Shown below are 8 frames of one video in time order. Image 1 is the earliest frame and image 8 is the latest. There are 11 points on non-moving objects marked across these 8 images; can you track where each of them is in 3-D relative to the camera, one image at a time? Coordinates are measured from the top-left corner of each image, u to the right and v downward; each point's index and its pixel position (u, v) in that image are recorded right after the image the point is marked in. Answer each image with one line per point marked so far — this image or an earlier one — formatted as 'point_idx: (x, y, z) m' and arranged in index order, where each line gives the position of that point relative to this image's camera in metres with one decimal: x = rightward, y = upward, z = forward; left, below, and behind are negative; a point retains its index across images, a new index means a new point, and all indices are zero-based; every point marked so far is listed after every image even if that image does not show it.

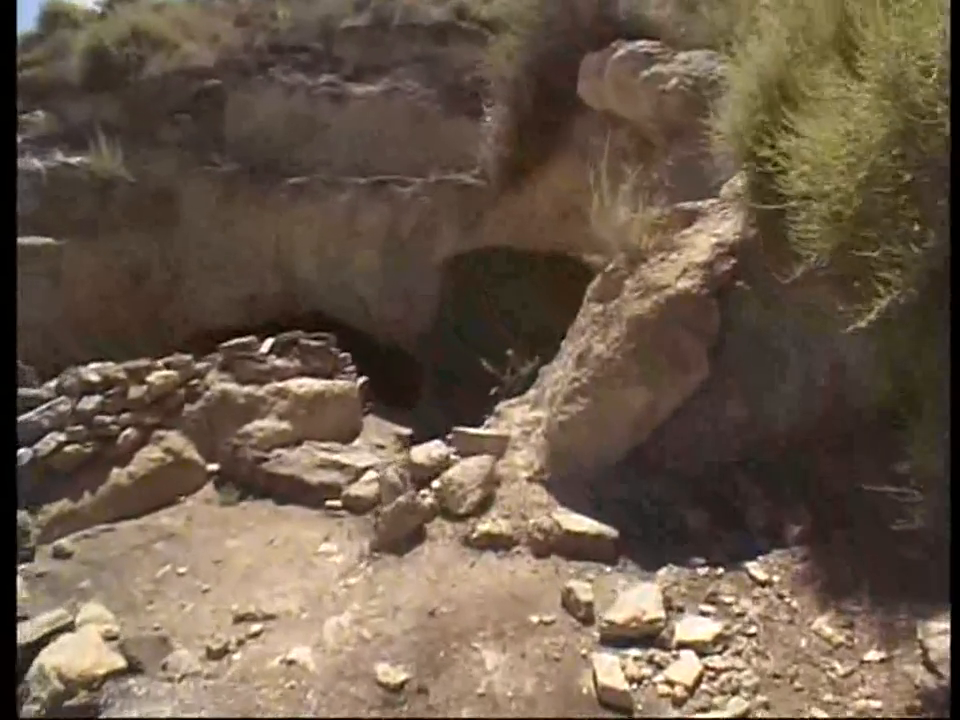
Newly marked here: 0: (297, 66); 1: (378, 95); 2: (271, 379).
0: (-1.6, +2.7, +6.5) m
1: (-0.9, +2.4, +6.1) m
2: (-1.2, -0.1, +4.0) m
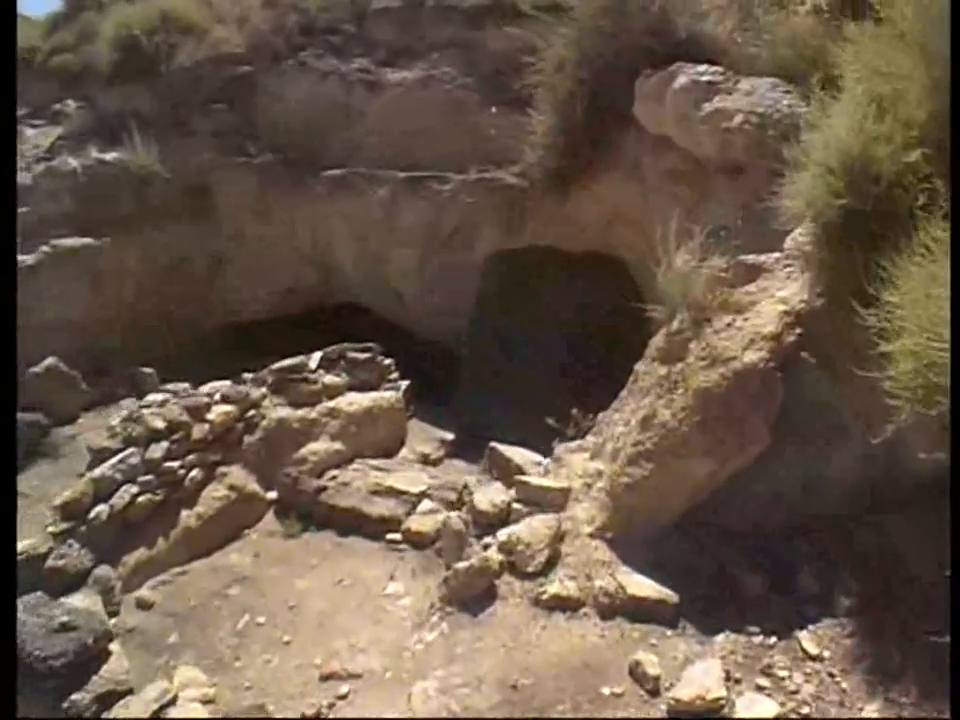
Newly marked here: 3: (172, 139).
0: (-1.3, +2.7, +6.3) m
1: (-0.6, +2.4, +6.0) m
2: (-0.9, -0.2, +4.1) m
3: (-2.5, +1.9, +6.0) m
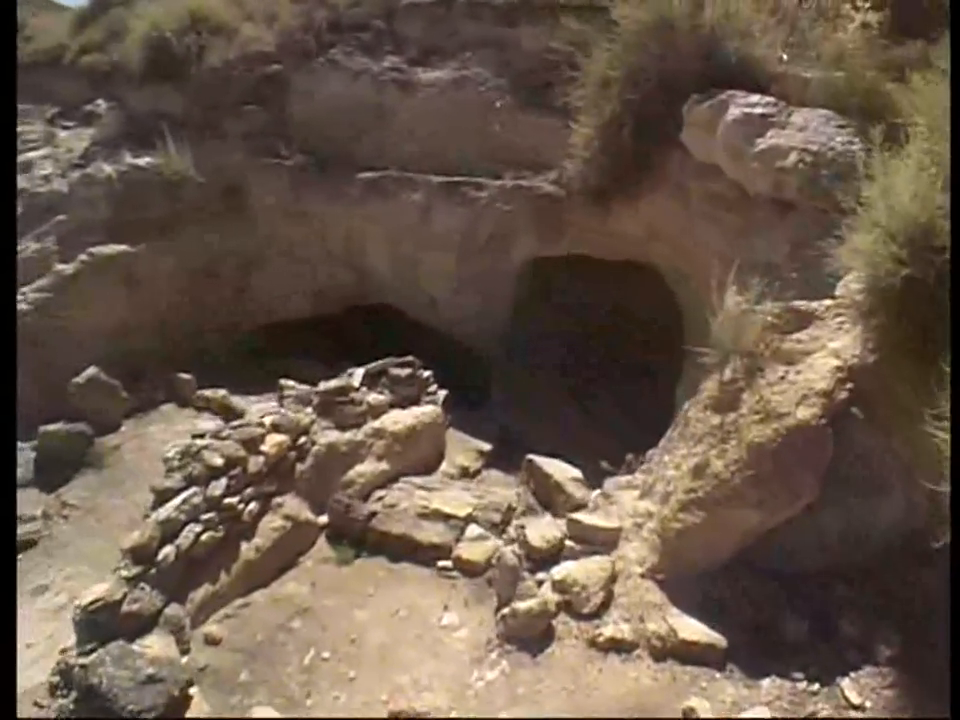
0: (-1.0, +2.7, +6.2) m
1: (-0.3, +2.4, +5.9) m
2: (-0.7, -0.3, +4.2) m
3: (-2.3, +1.8, +6.0) m
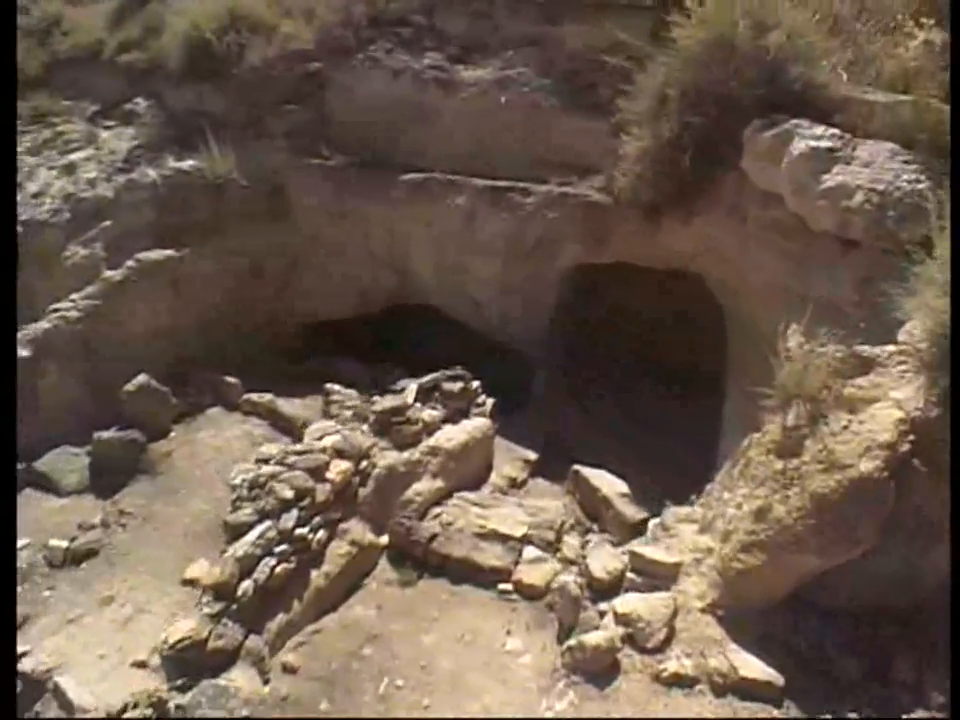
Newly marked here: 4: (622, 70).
0: (-0.7, +2.7, +6.1) m
1: (+0.1, +2.3, +5.8) m
2: (-0.3, -0.5, +4.2) m
3: (-1.9, +1.8, +6.0) m
4: (+1.0, +2.3, +5.5) m
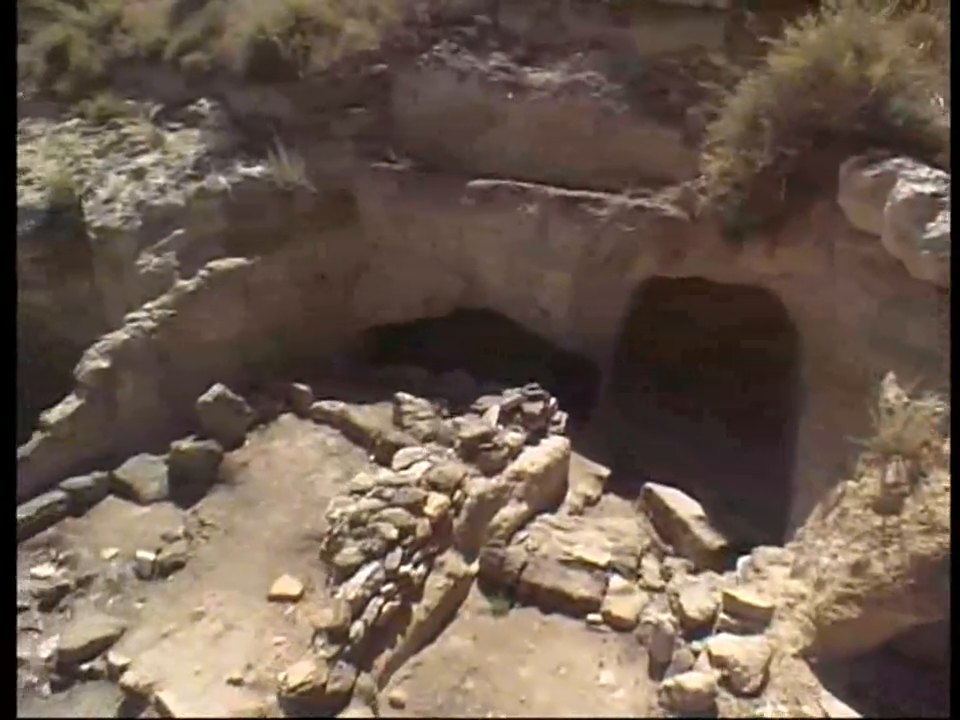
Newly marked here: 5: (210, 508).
0: (-0.1, +2.7, +6.0) m
1: (+0.6, +2.3, +5.7) m
2: (+0.1, -0.6, +4.3) m
3: (-1.4, +1.8, +6.0) m
4: (+1.6, +2.2, +5.4) m
5: (-1.9, -1.0, +5.0) m
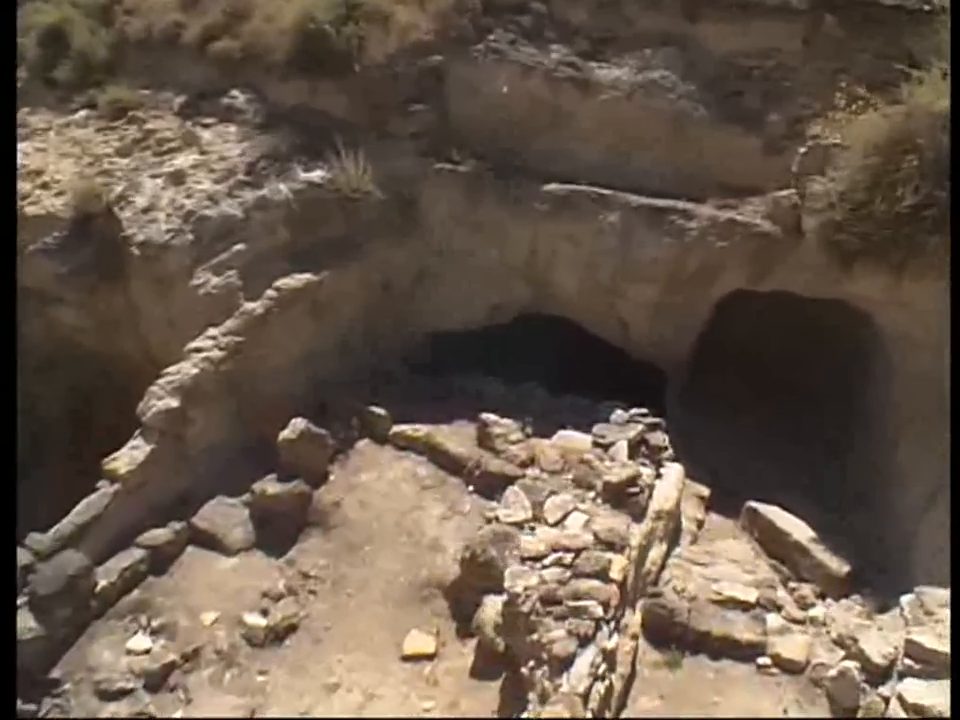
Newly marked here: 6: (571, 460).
0: (+0.4, +2.5, +5.6) m
1: (+1.2, +2.1, +5.5) m
2: (+1.0, -0.9, +4.2) m
3: (-0.8, +1.6, +5.4) m
4: (+2.2, +2.1, +5.3) m
5: (-1.1, -1.3, +4.7) m
6: (+0.6, -0.7, +5.0) m
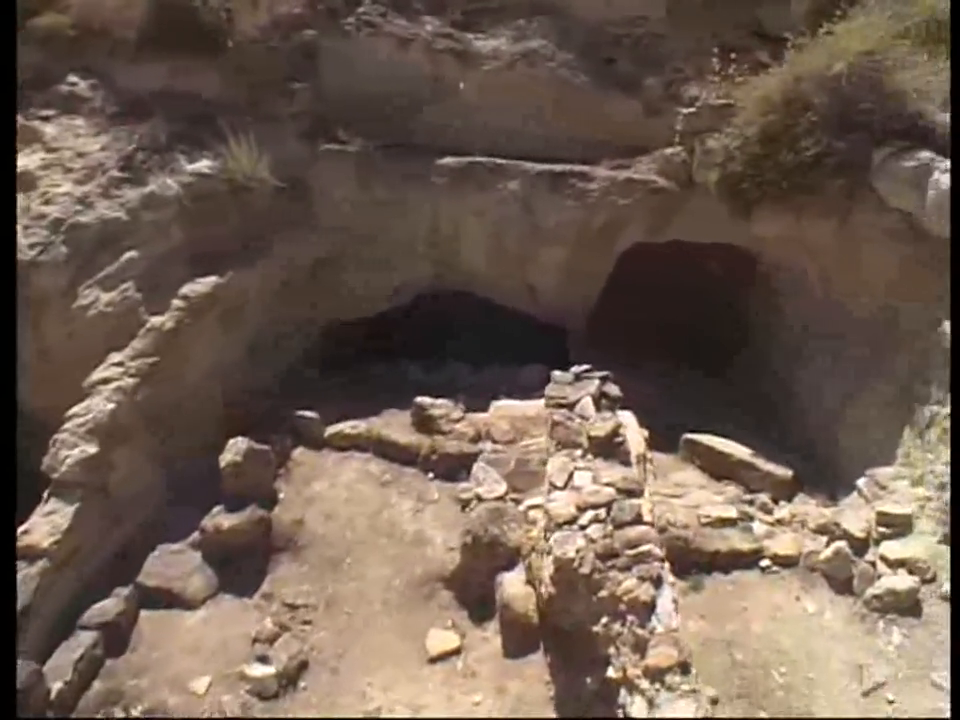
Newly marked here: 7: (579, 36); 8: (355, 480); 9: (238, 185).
0: (-0.5, +2.7, +5.4) m
1: (+0.3, +2.4, +5.6) m
2: (+0.9, -0.6, +4.4) m
3: (-1.5, +1.6, +4.9) m
4: (+1.3, +2.5, +5.7) m
5: (-1.1, -1.3, +4.2) m
6: (+0.3, -0.5, +5.0) m
7: (+0.8, +2.5, +5.4) m
8: (-0.8, -0.8, +4.8) m
9: (-1.6, +1.2, +4.8) m
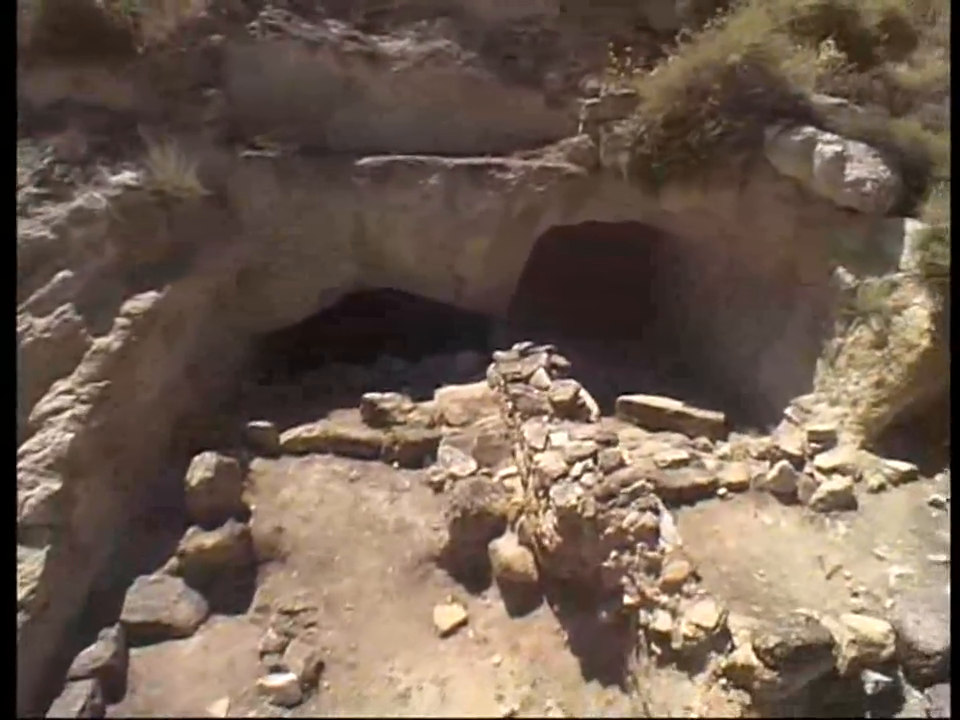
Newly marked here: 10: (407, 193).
0: (-1.3, +2.7, +5.5) m
1: (-0.5, +2.5, +5.8) m
2: (+0.7, -0.4, +4.8) m
3: (-2.0, +1.5, +4.8) m
4: (+0.4, +2.7, +6.1) m
5: (-1.2, -1.3, +4.2) m
6: (0.0, -0.4, +5.3) m
7: (0.0, +2.6, +5.8) m
8: (-1.0, -0.8, +4.8) m
9: (-2.0, +1.1, +4.7) m
10: (-0.5, +1.3, +5.6) m
